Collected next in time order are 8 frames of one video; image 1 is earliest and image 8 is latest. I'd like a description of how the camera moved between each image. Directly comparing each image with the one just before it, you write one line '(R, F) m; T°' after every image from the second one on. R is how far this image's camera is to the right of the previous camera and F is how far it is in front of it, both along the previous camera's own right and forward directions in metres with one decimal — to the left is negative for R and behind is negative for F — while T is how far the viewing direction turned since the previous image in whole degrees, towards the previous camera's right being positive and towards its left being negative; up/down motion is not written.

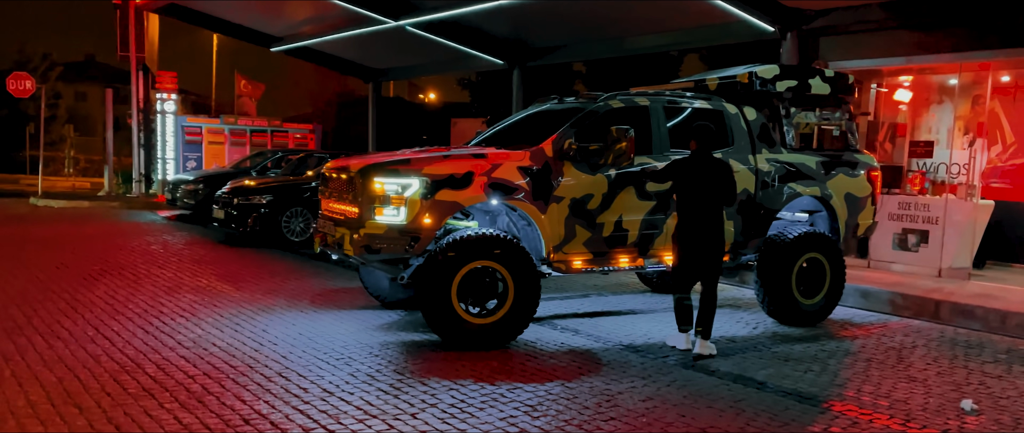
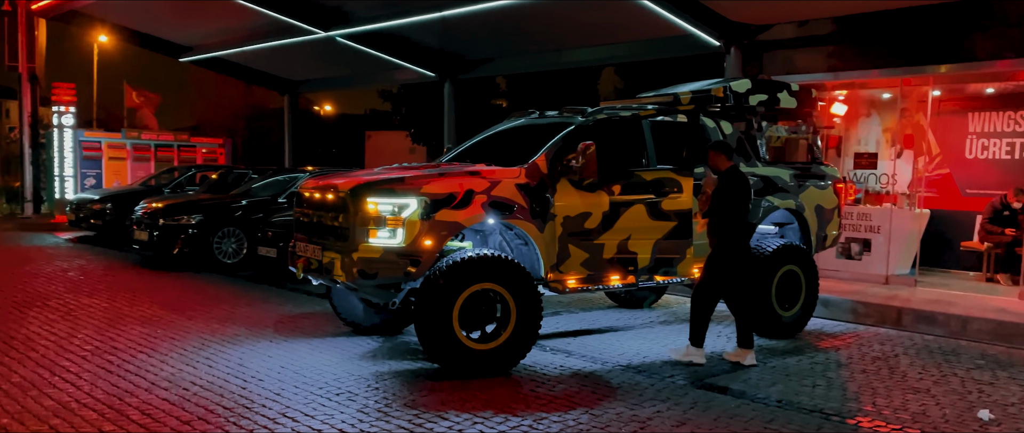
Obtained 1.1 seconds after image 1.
(-0.7, +0.3) m; +7°
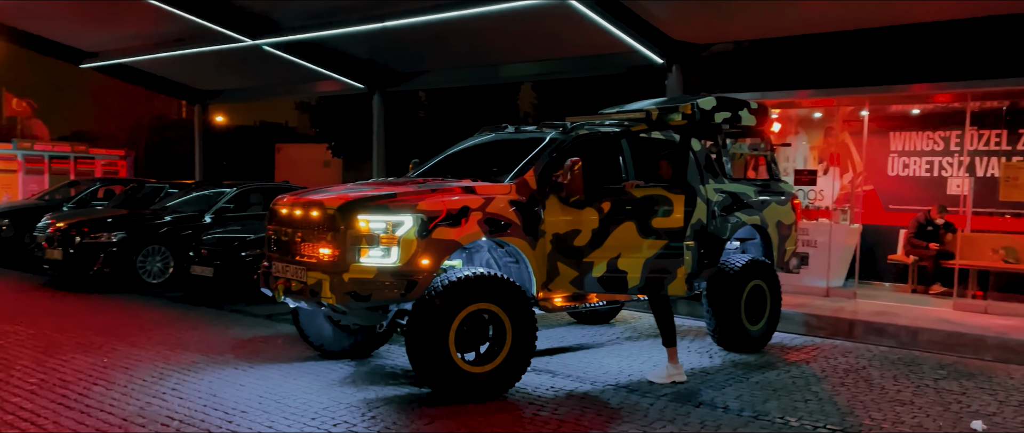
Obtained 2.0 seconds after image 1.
(-0.6, +0.2) m; +7°
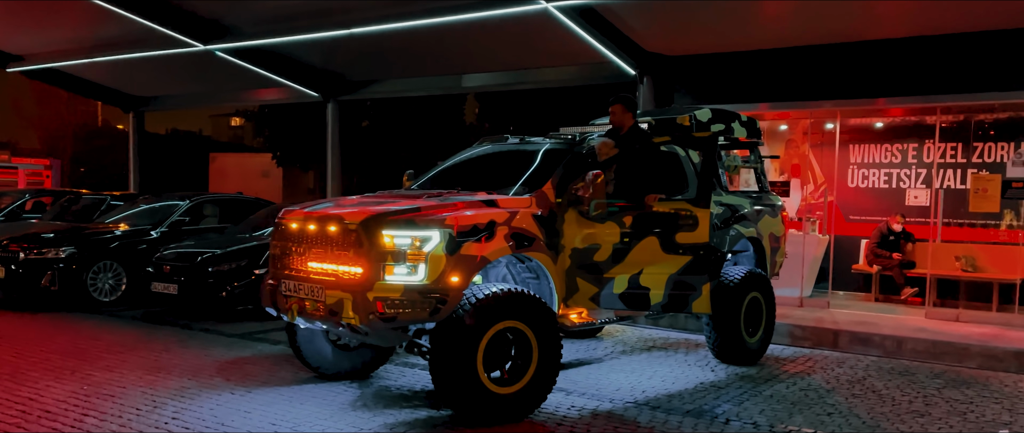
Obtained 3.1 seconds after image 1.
(-0.6, +0.2) m; +5°
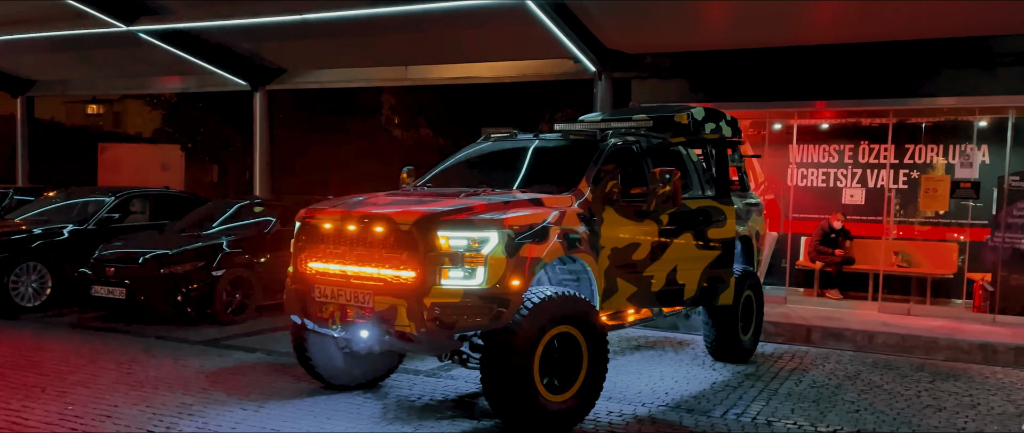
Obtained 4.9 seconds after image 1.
(-1.0, +0.3) m; +8°
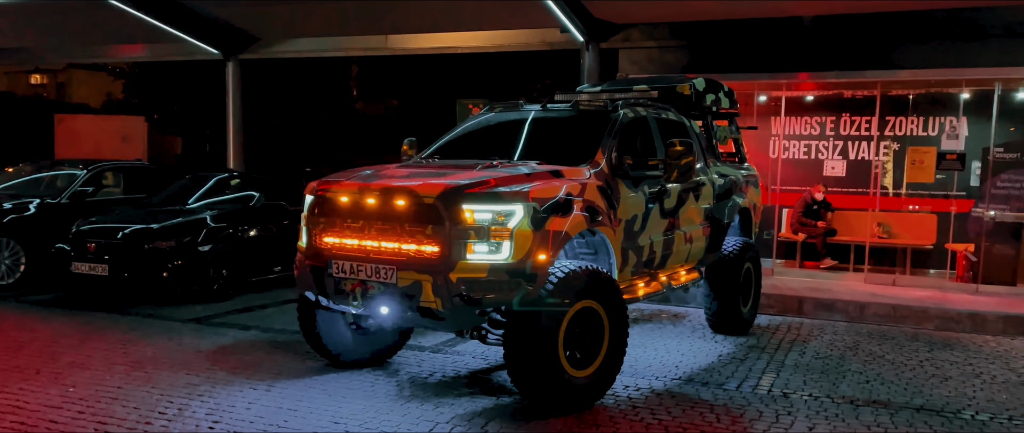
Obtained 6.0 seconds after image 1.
(-0.4, +0.1) m; +3°
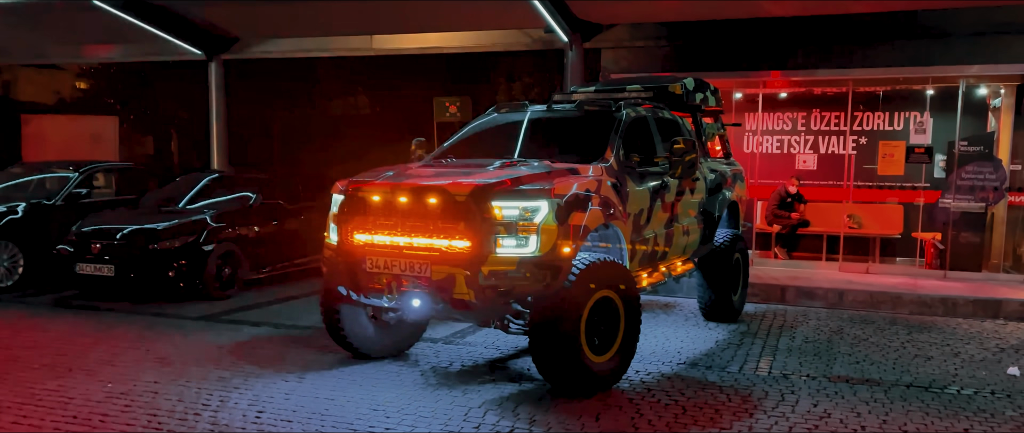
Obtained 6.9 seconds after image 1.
(-0.4, -0.3) m; +3°
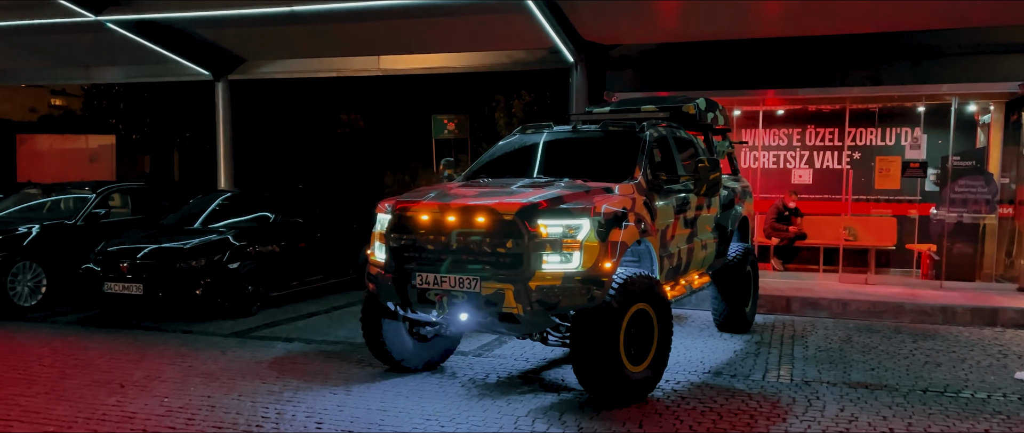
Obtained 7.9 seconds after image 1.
(-0.4, -0.3) m; +1°
